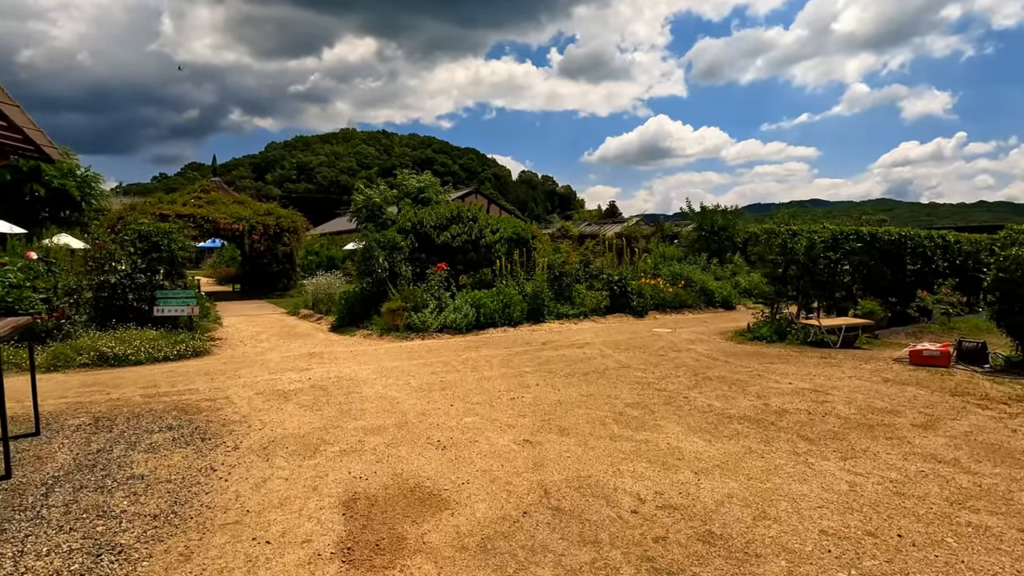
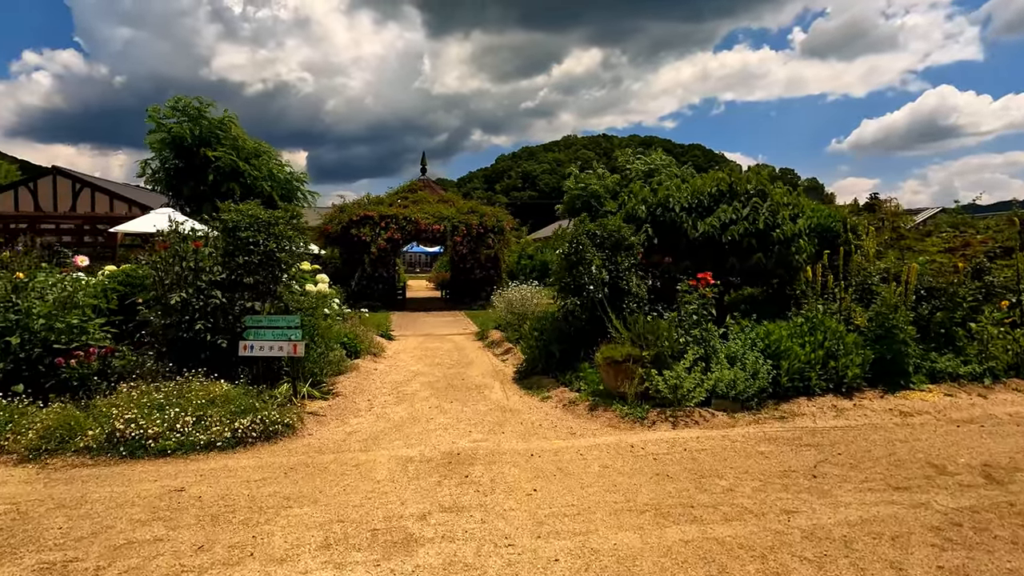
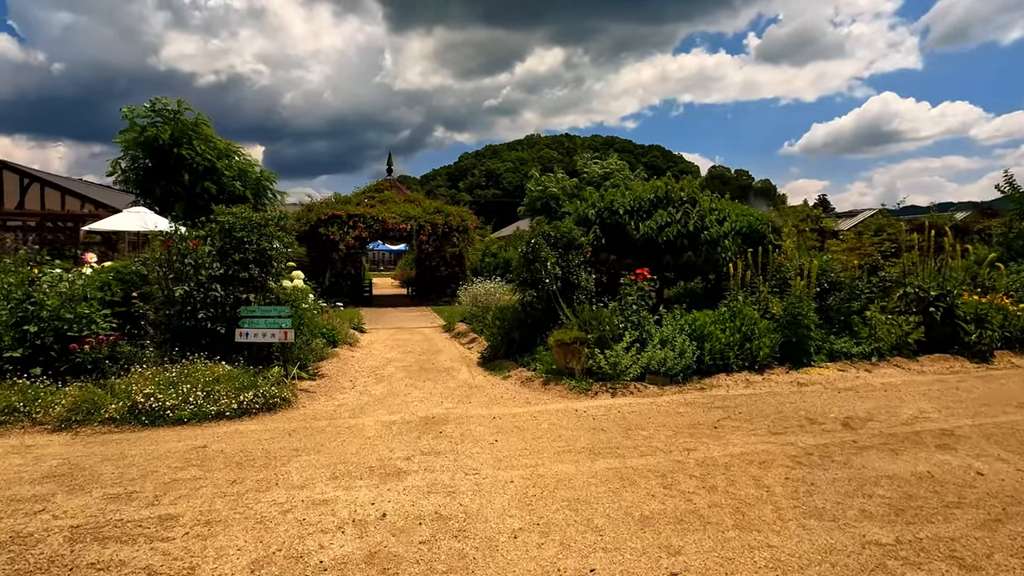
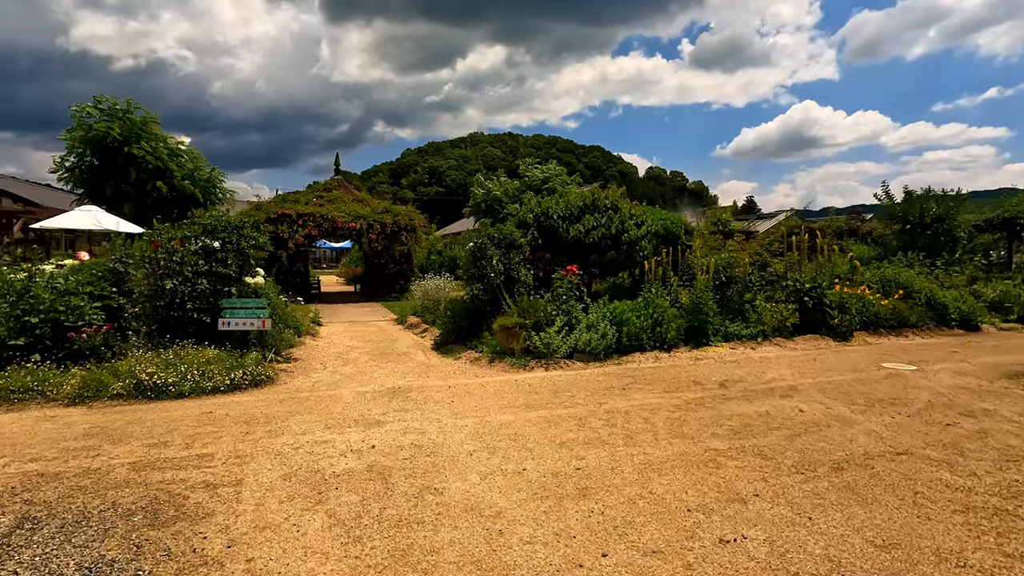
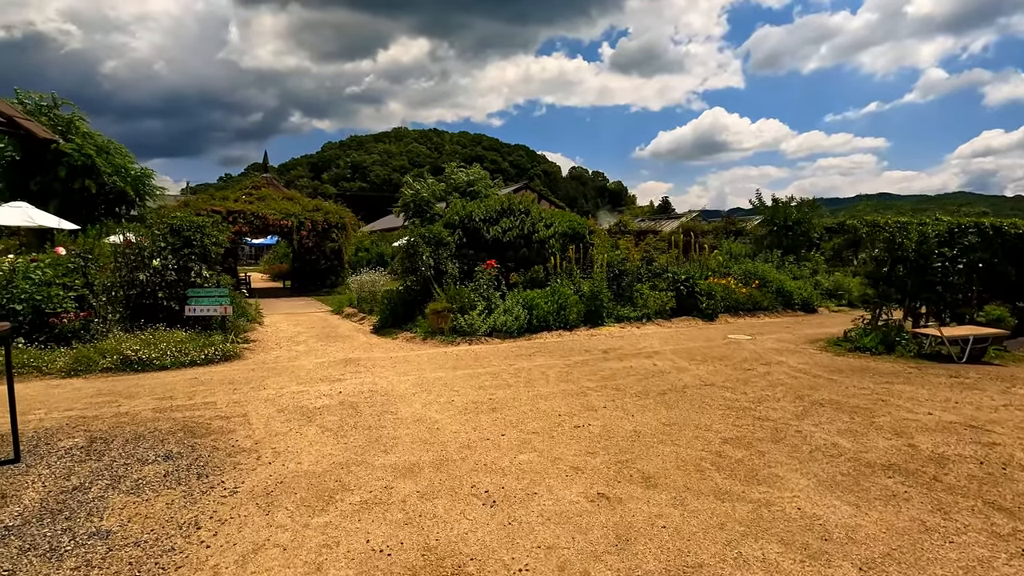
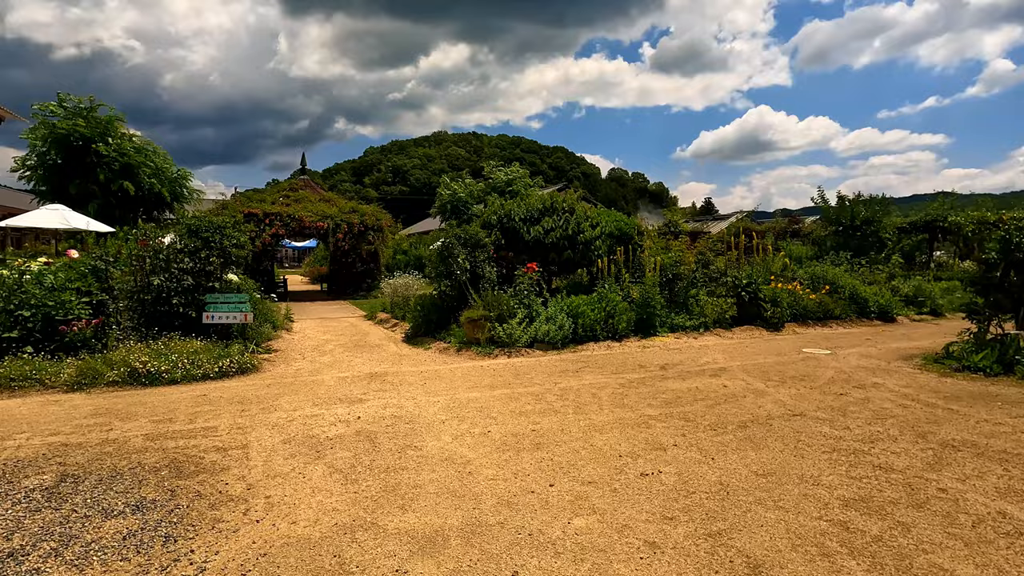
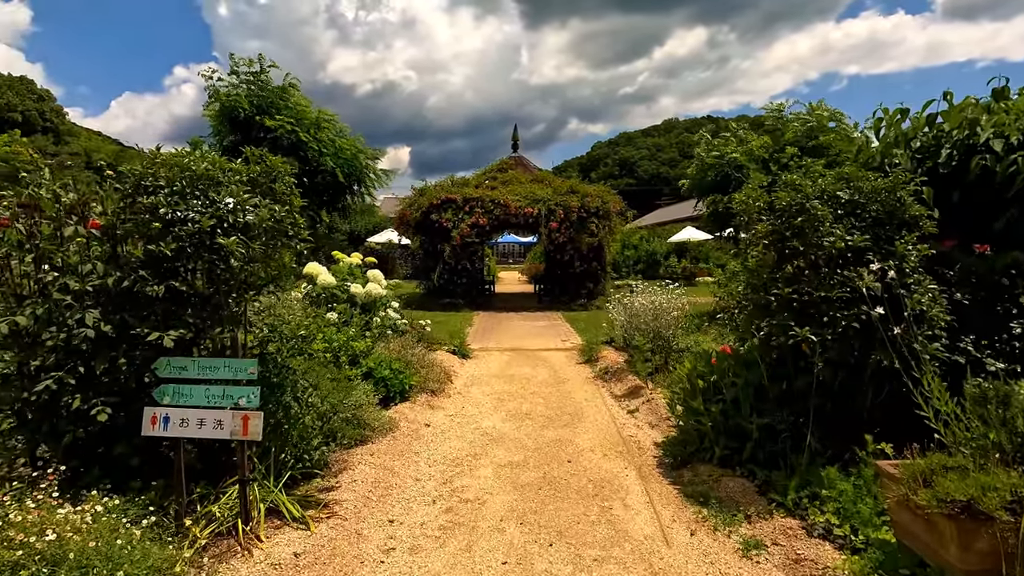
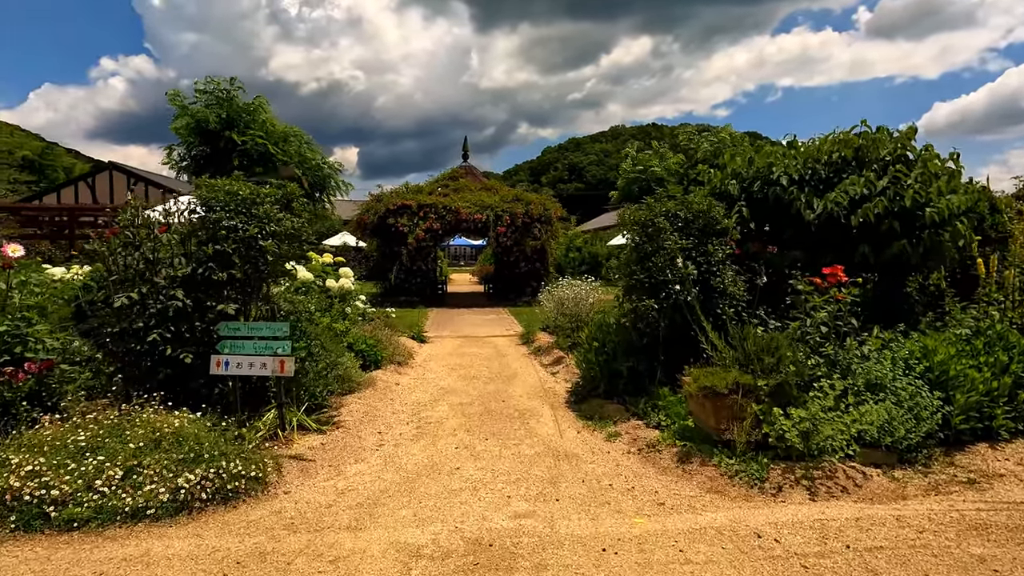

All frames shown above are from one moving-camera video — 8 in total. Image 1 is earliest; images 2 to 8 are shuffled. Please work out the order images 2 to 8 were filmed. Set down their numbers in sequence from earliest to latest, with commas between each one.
5, 6, 4, 3, 2, 8, 7
